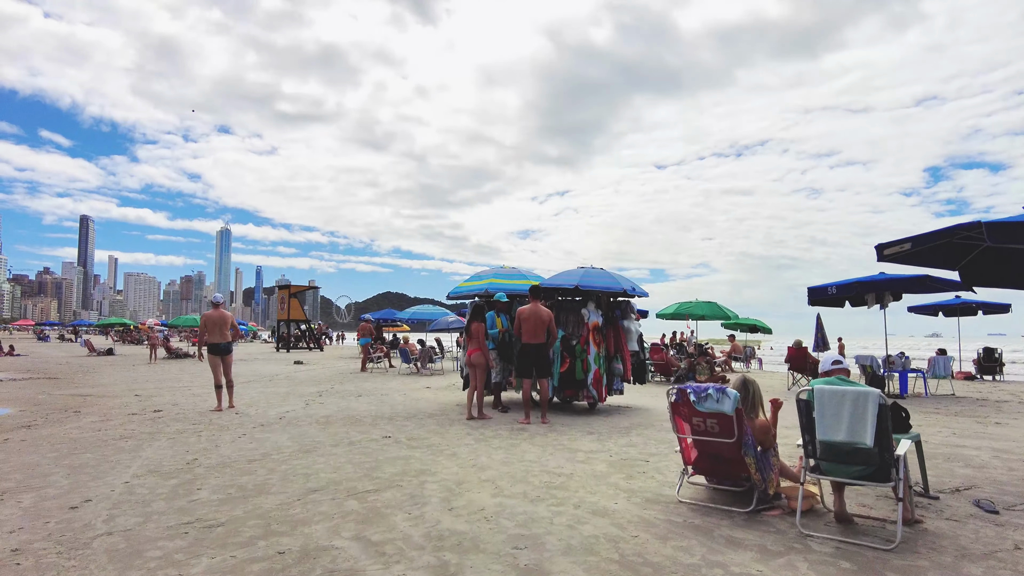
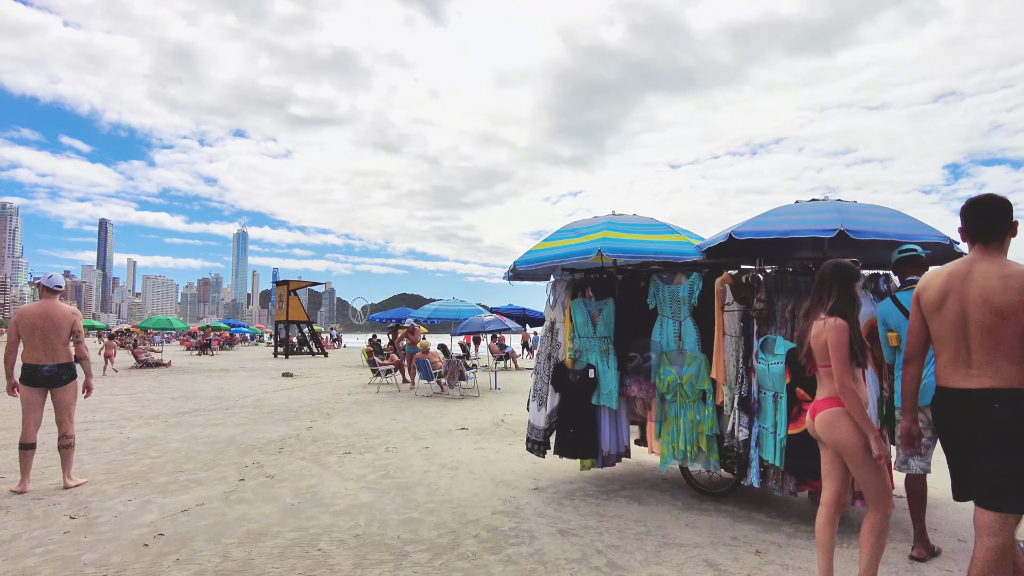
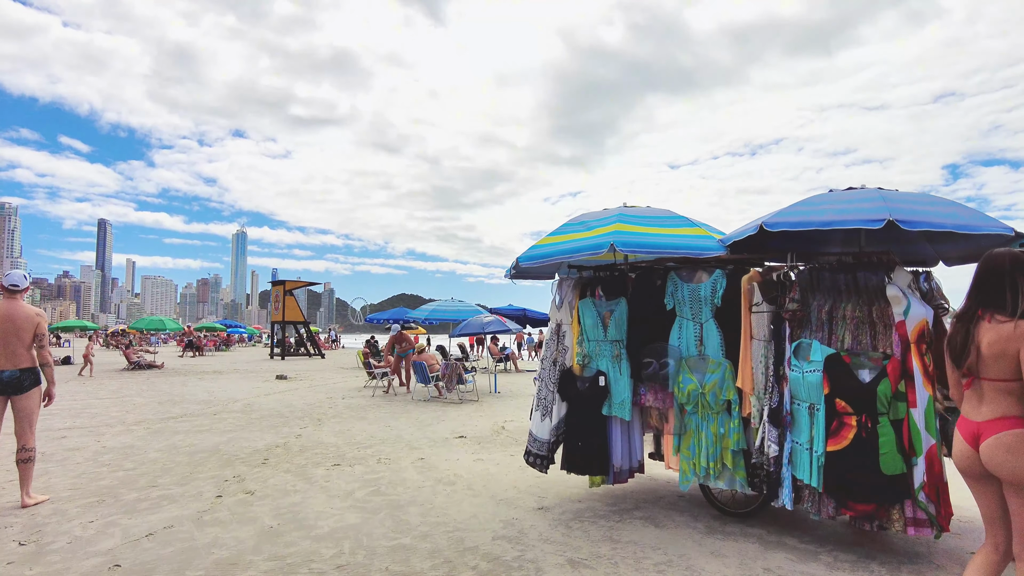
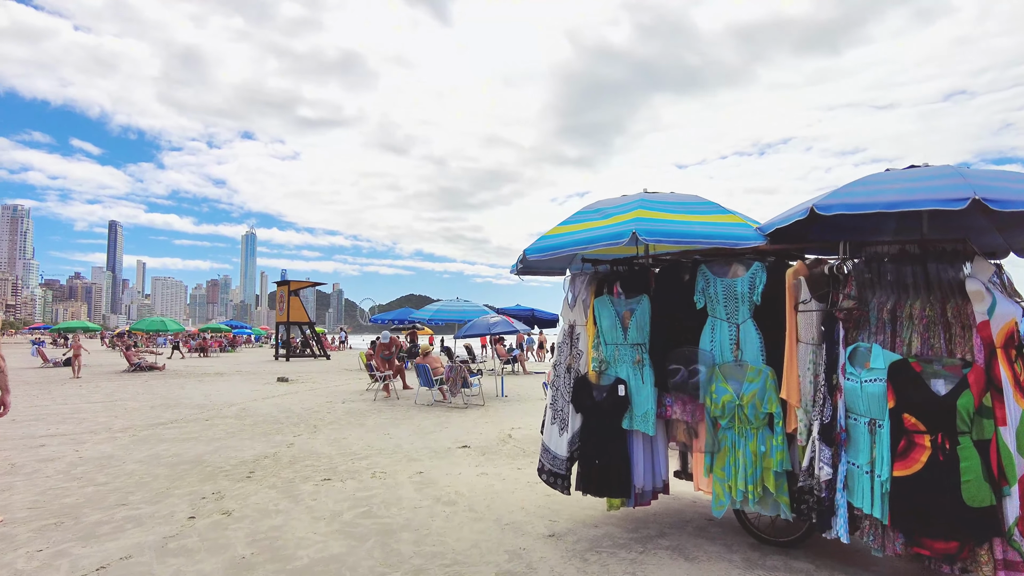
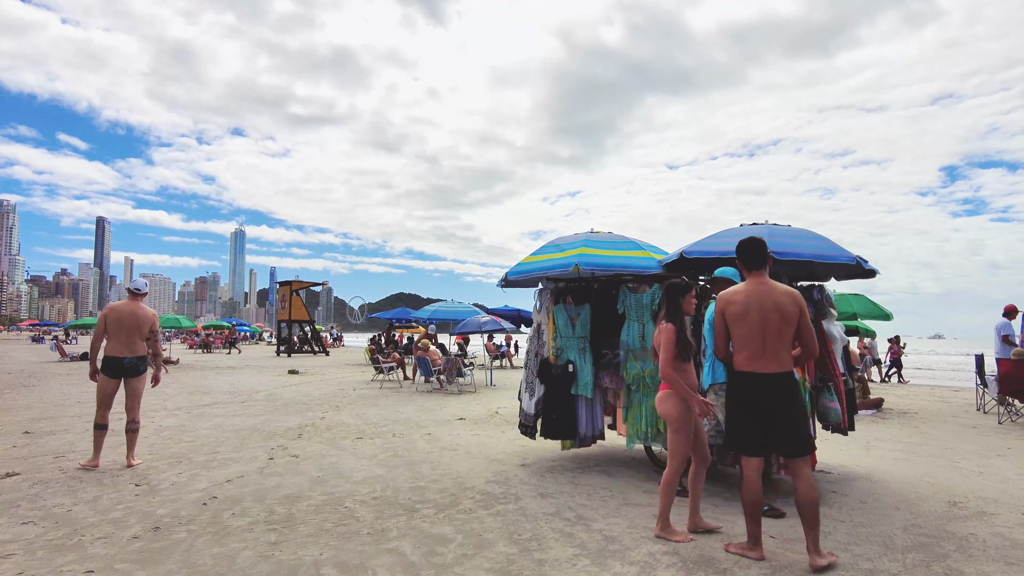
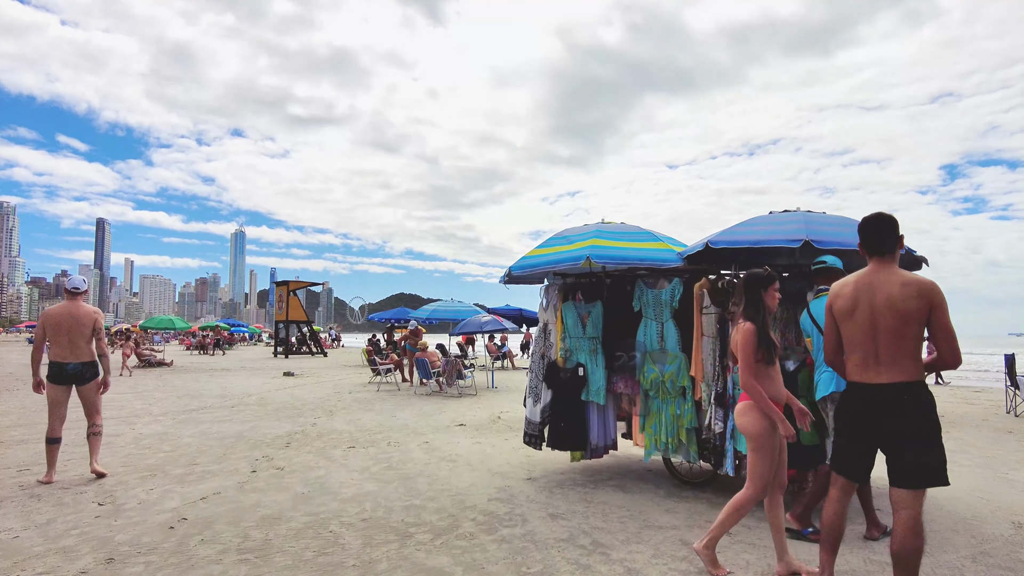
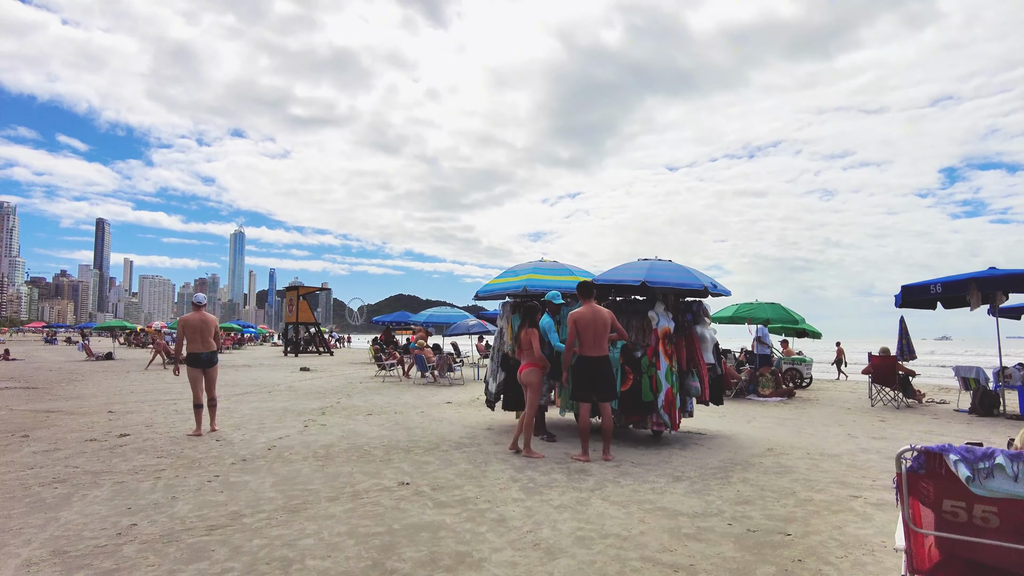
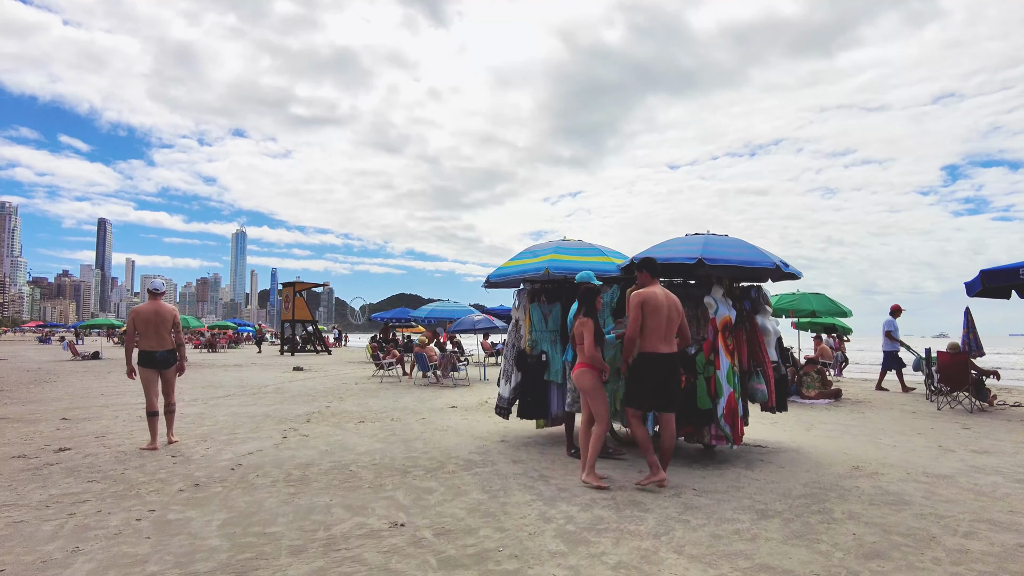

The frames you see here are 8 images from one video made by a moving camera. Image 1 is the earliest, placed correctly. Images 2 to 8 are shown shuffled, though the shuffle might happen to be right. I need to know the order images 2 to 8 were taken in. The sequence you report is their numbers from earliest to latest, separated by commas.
7, 8, 5, 6, 2, 3, 4
